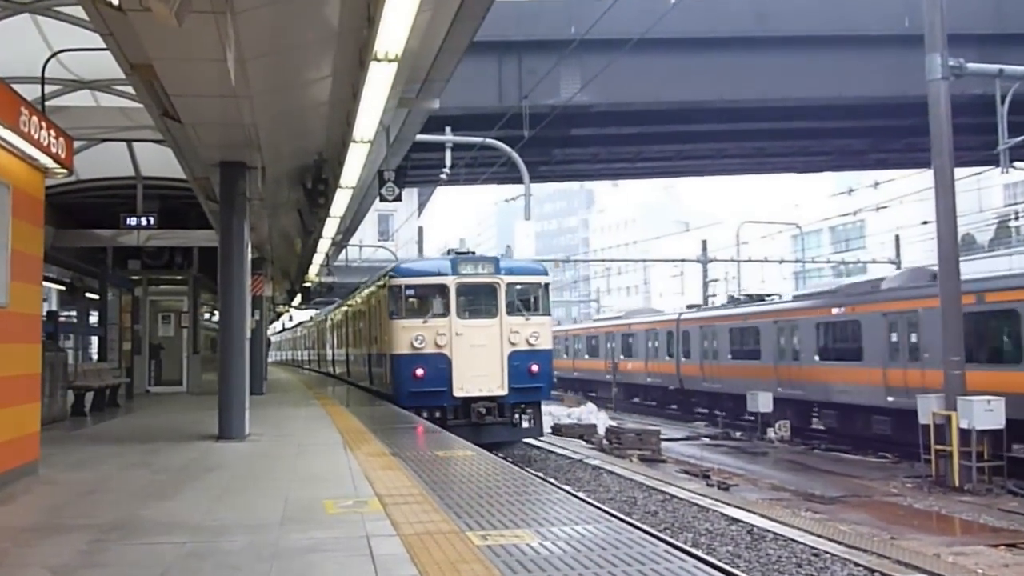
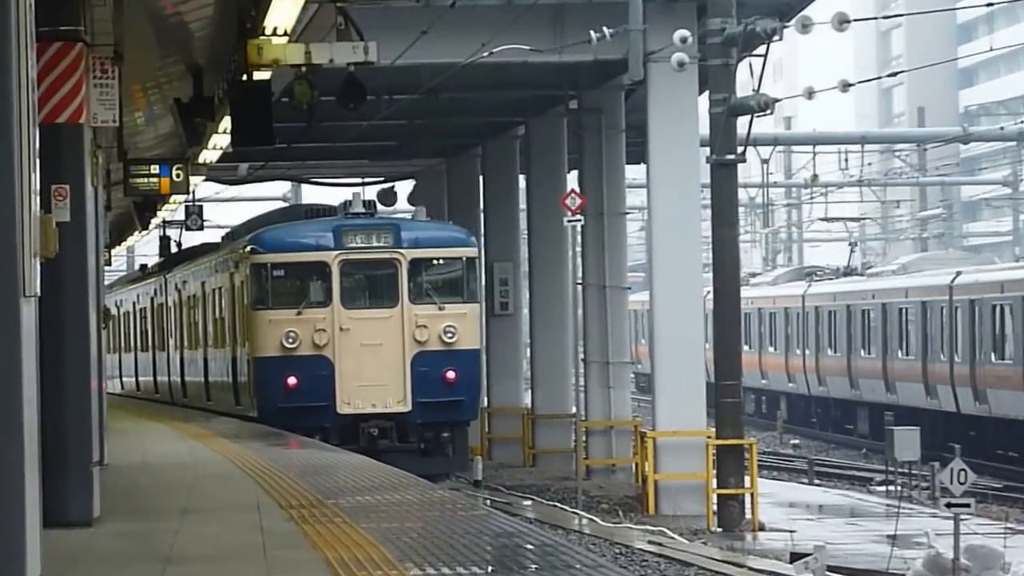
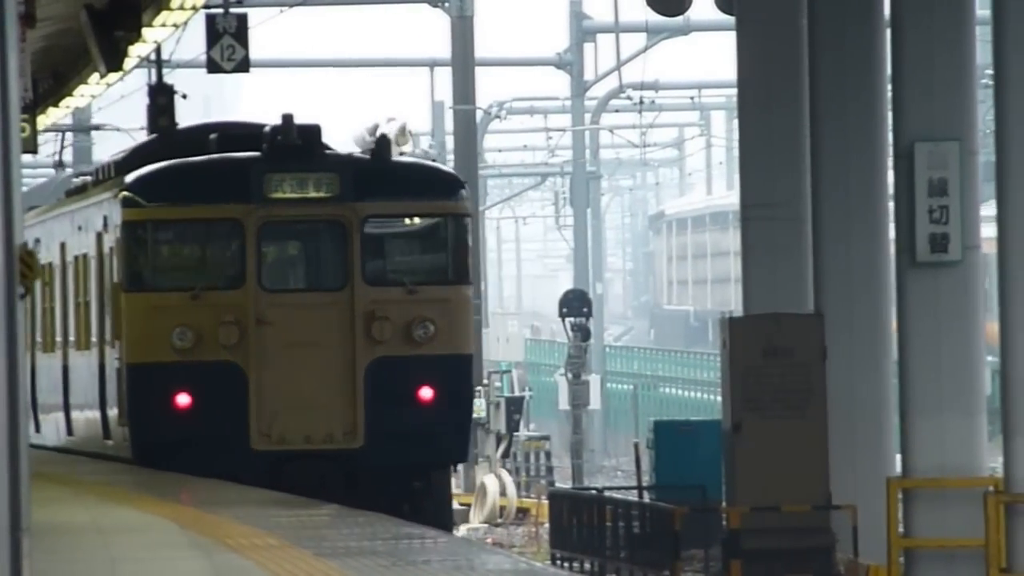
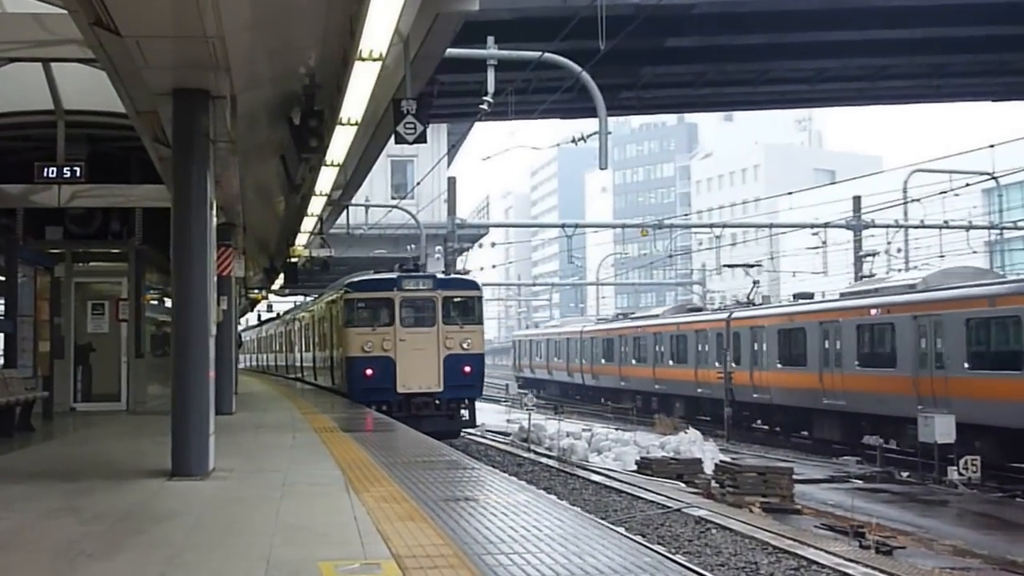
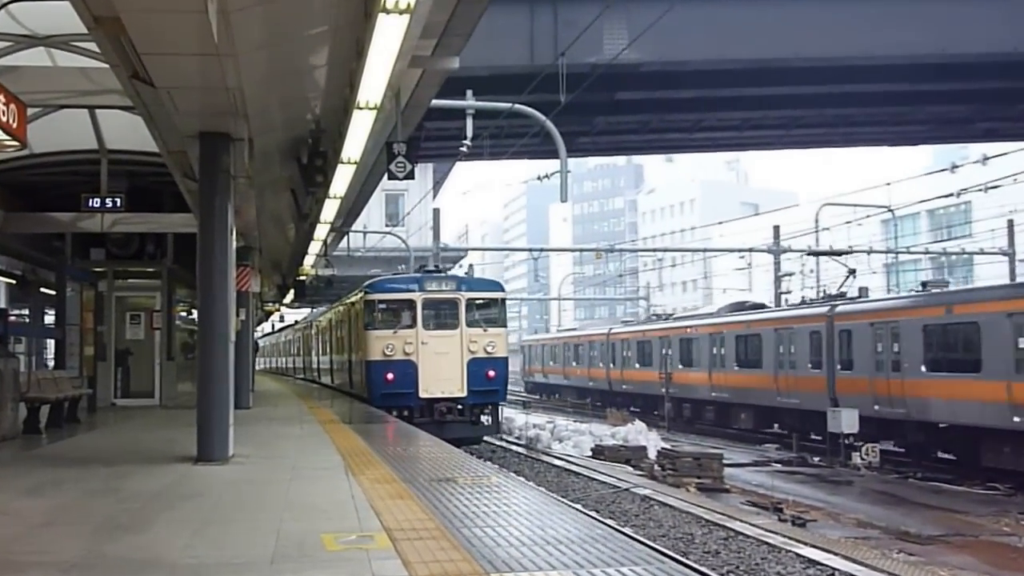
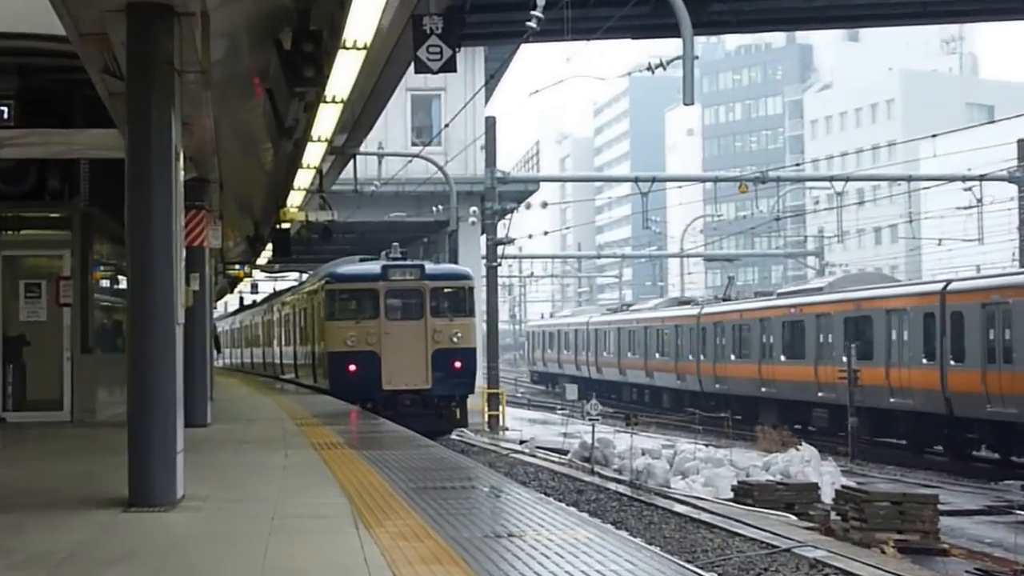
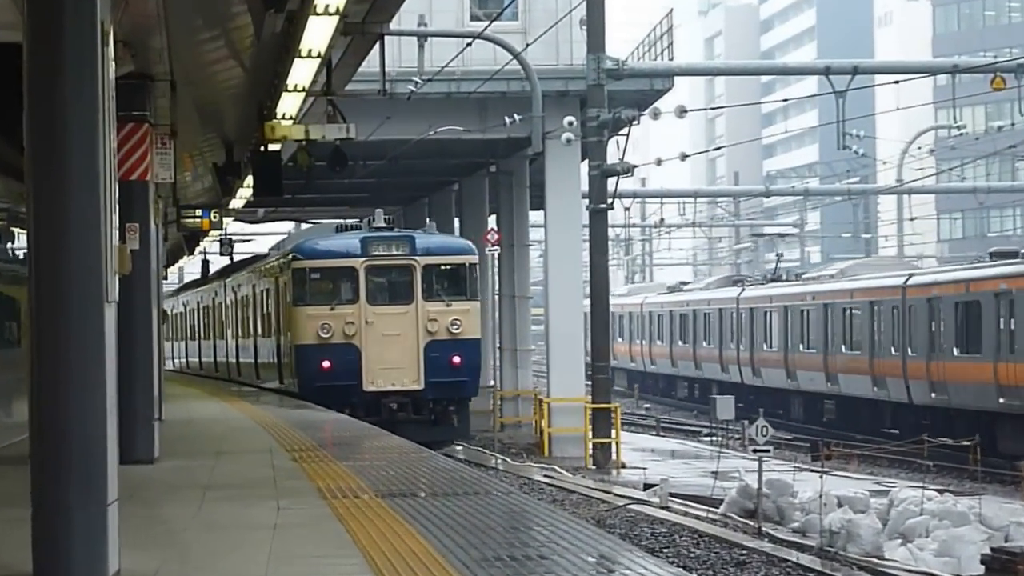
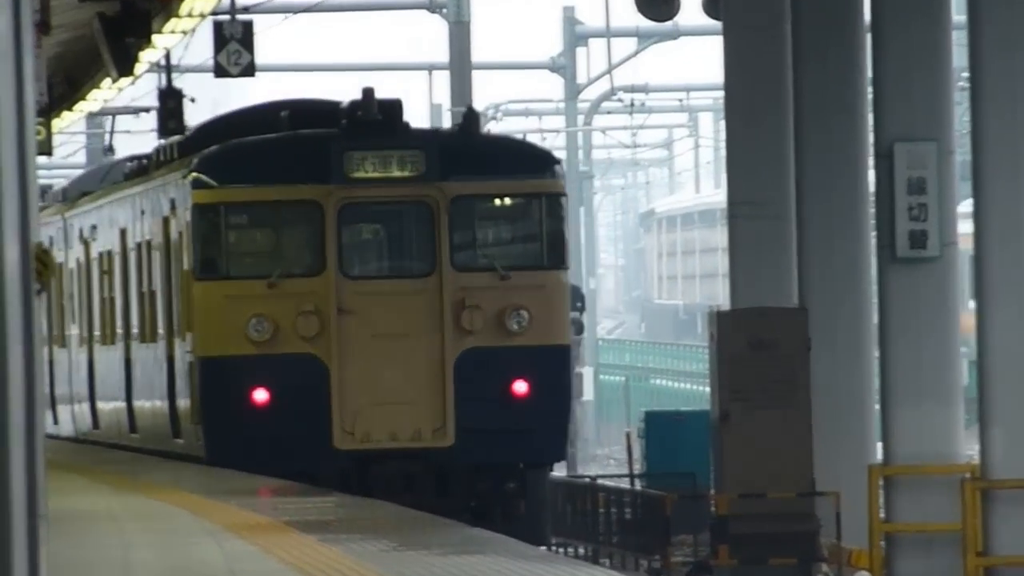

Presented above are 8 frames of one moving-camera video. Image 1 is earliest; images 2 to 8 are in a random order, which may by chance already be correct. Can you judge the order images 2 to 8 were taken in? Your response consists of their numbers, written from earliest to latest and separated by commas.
5, 4, 6, 7, 2, 8, 3
